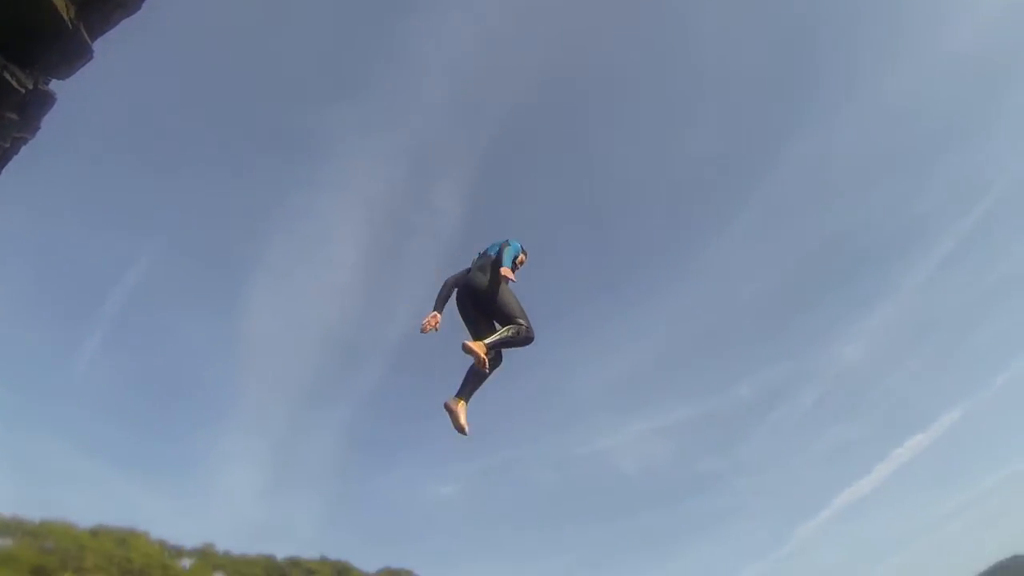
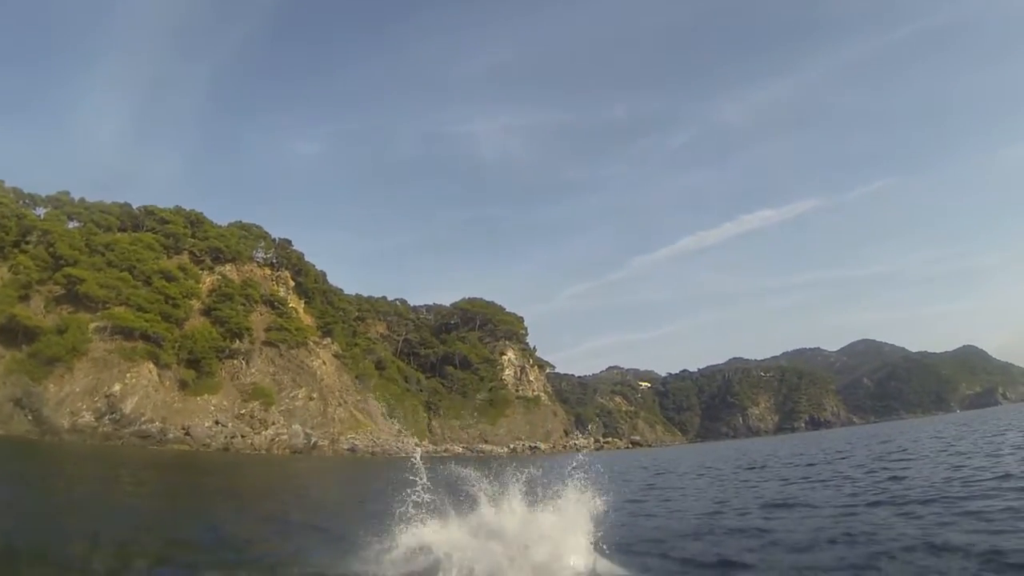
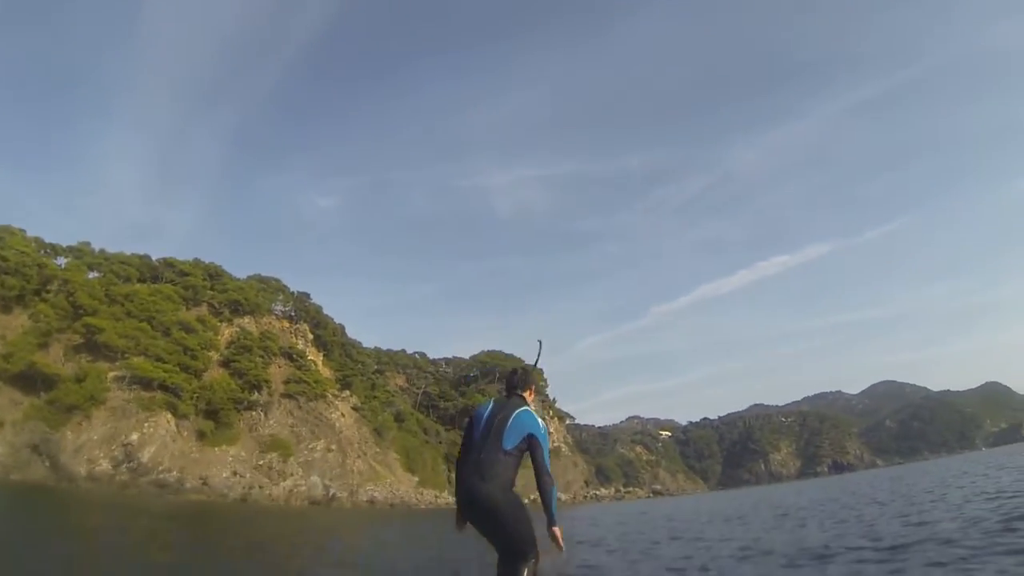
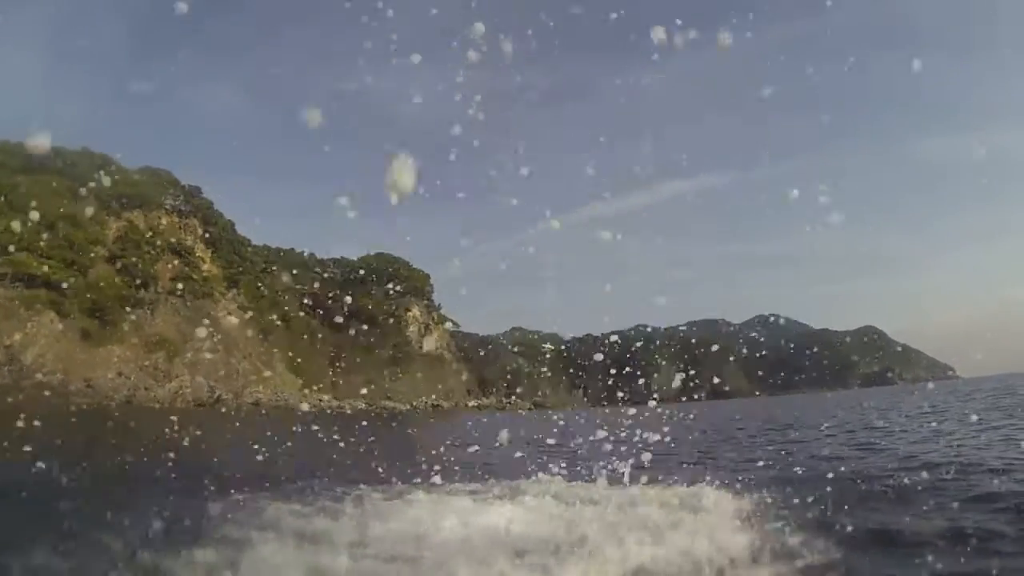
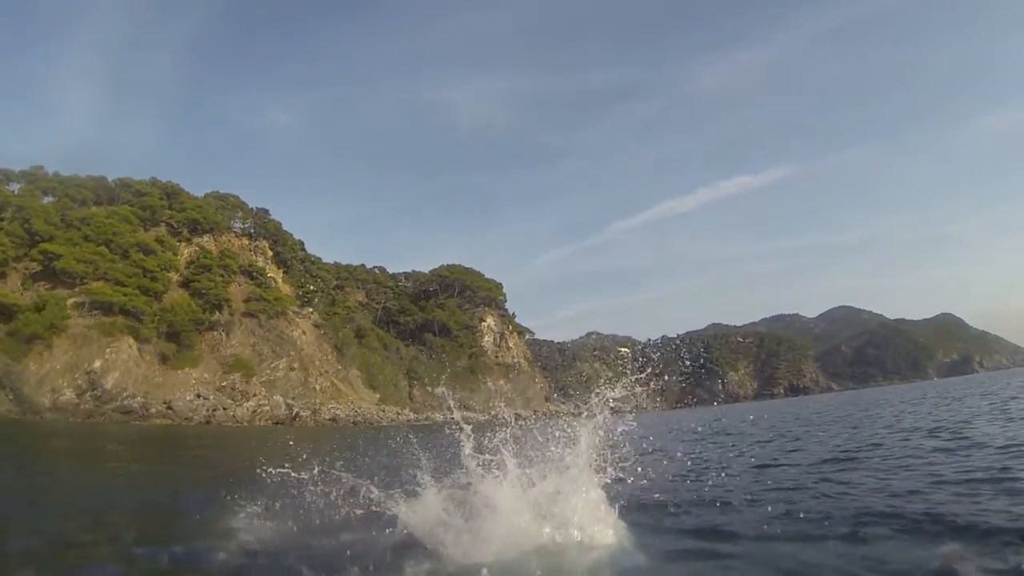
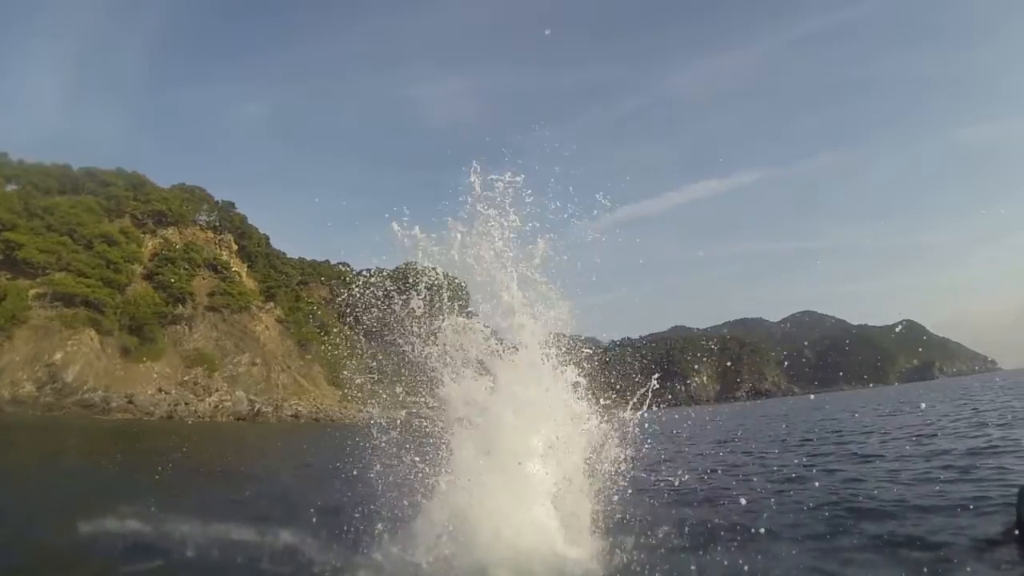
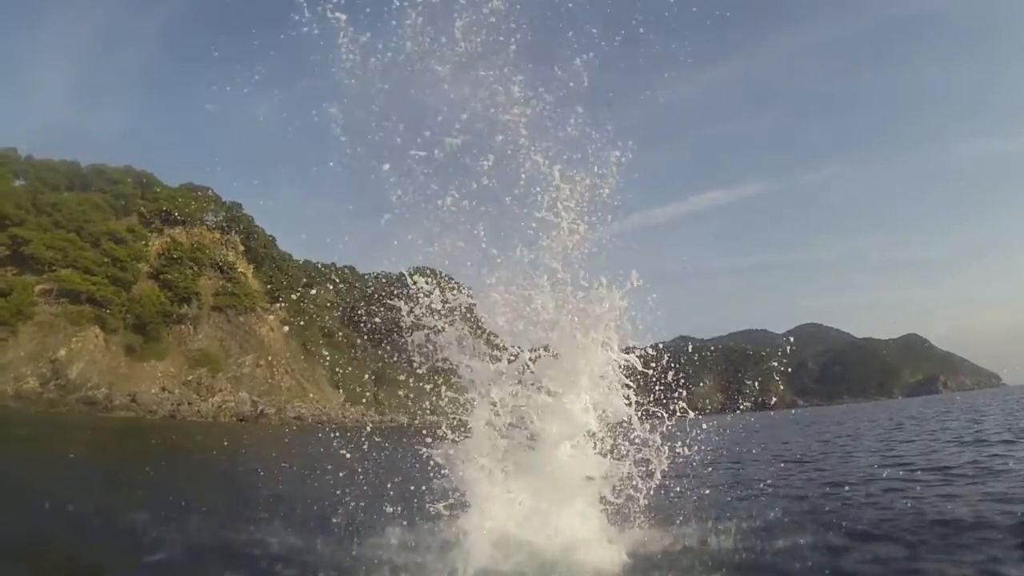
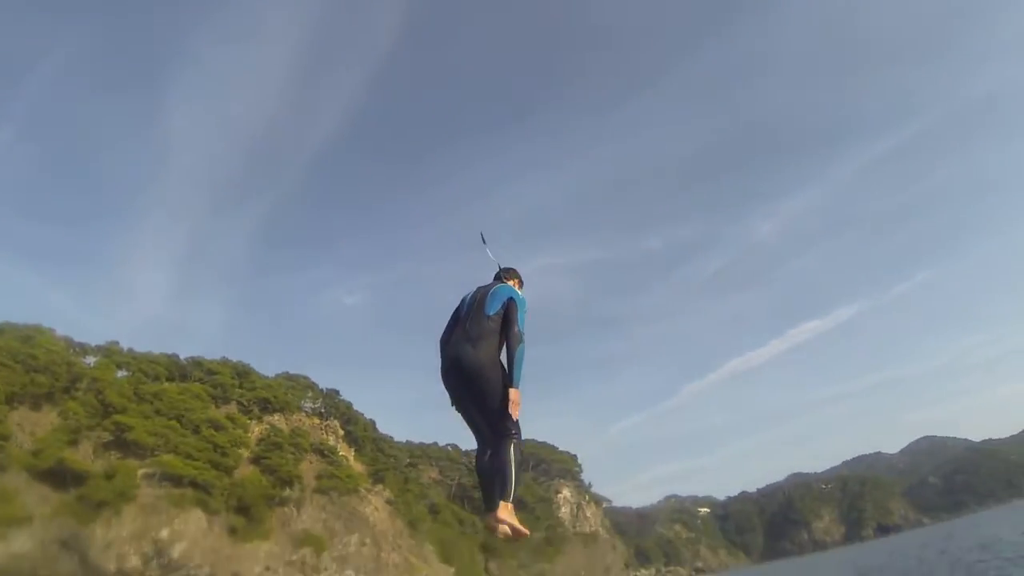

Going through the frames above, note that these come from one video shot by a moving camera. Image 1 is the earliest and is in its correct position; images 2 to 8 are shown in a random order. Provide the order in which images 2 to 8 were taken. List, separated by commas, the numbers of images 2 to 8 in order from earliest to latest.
8, 3, 2, 5, 6, 7, 4
